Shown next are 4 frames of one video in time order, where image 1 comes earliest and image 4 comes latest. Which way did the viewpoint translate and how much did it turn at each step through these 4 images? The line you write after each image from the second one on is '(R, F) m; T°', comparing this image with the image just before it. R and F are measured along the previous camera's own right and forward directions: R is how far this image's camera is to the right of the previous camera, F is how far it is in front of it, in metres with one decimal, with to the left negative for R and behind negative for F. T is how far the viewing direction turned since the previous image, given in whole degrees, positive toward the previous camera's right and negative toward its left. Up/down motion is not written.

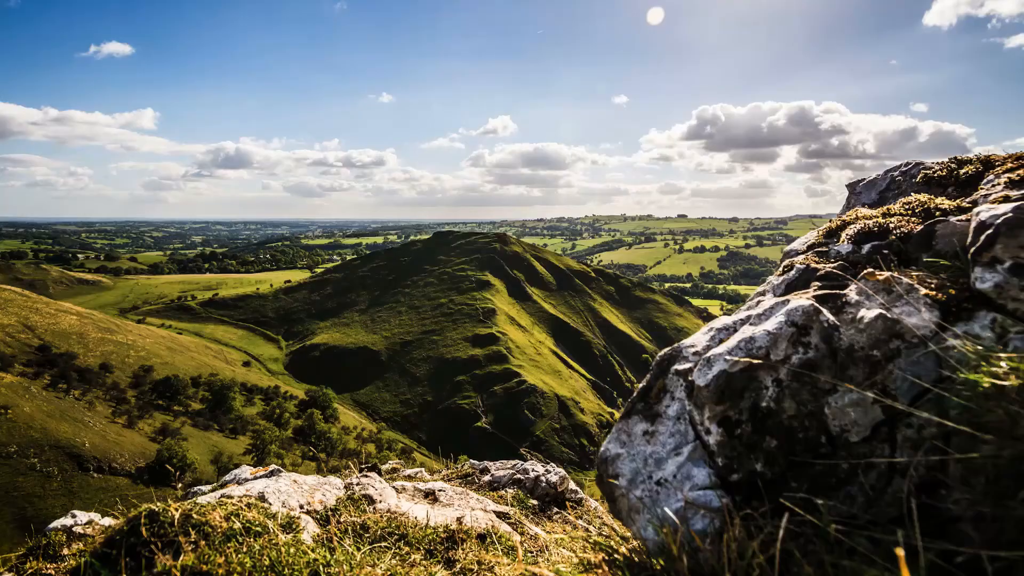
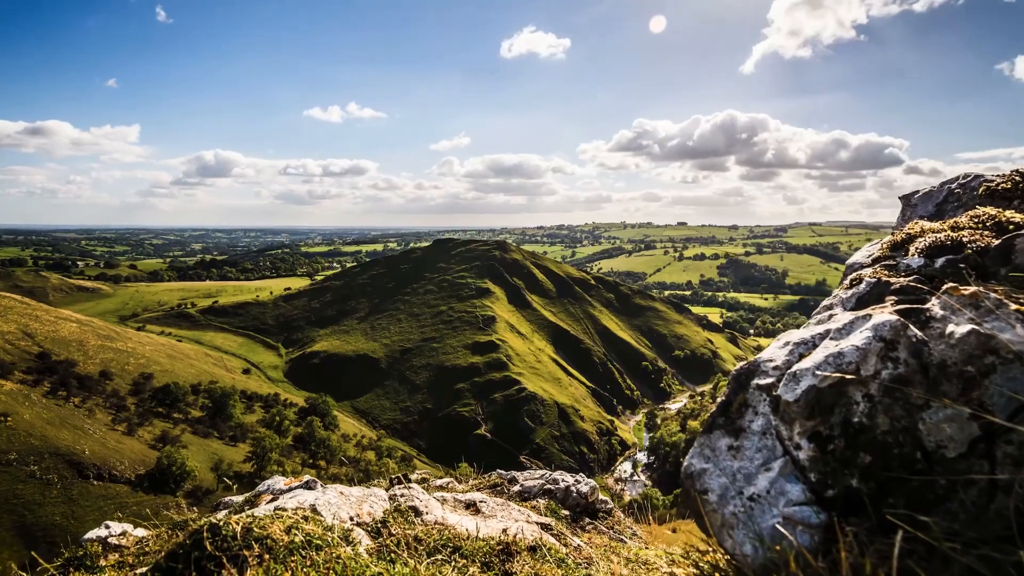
(-0.7, 0.0) m; 0°
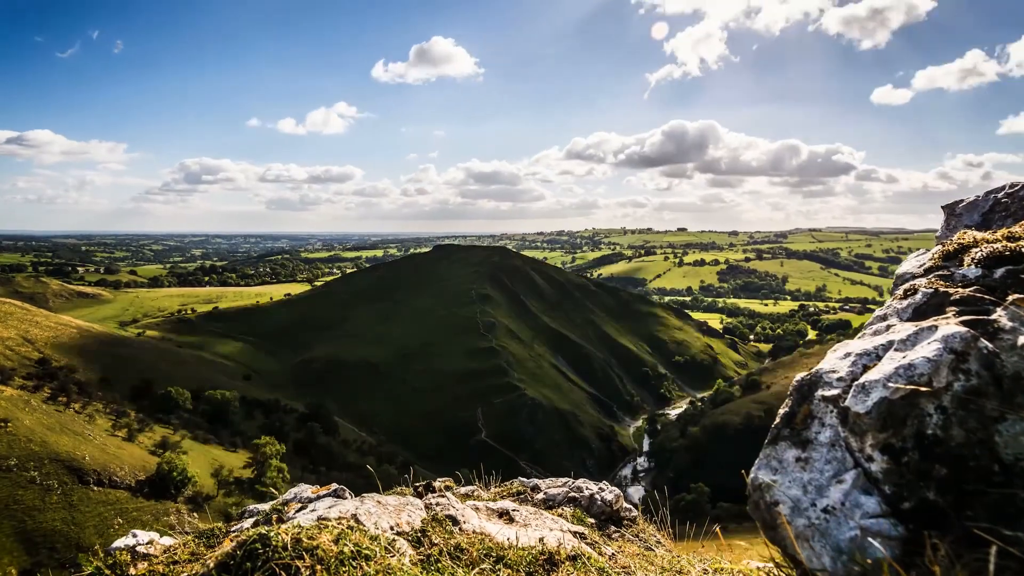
(-0.5, 0.0) m; 0°
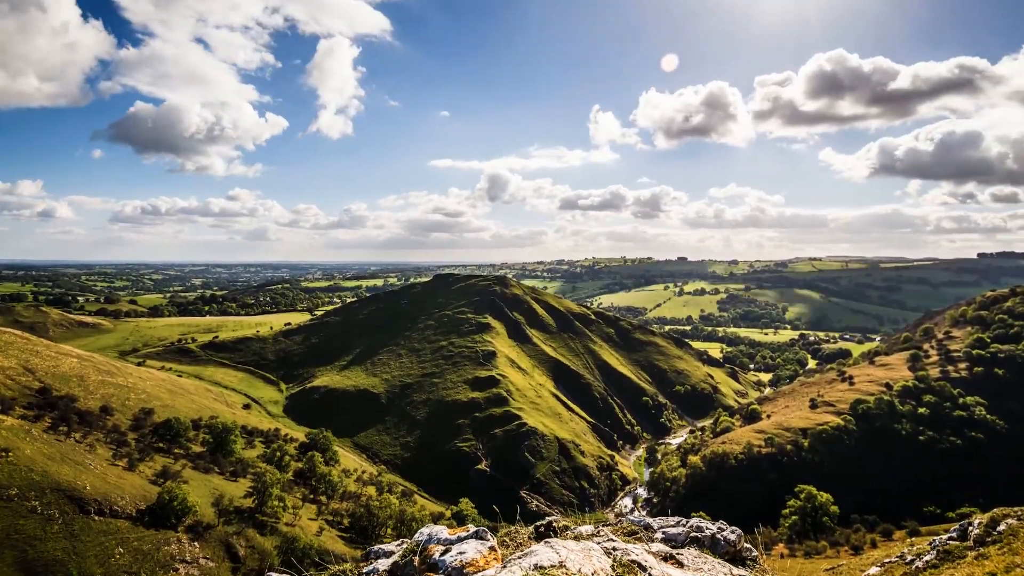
(-2.7, -0.2) m; -1°
